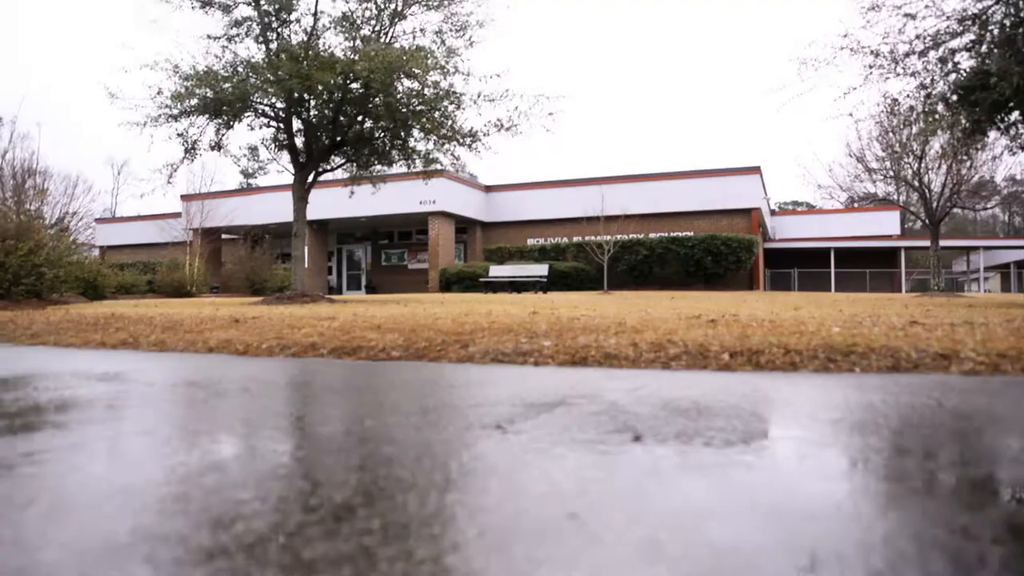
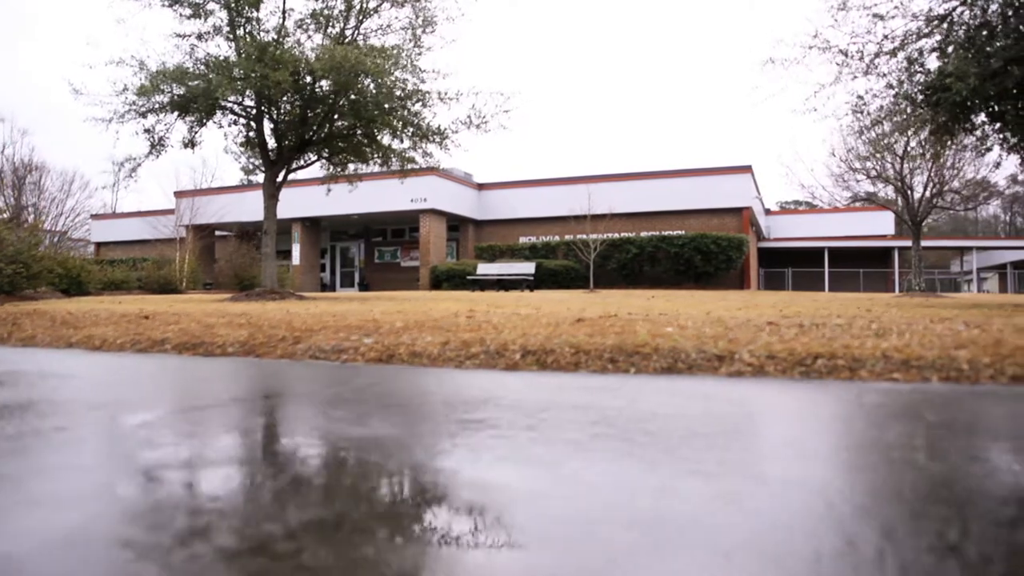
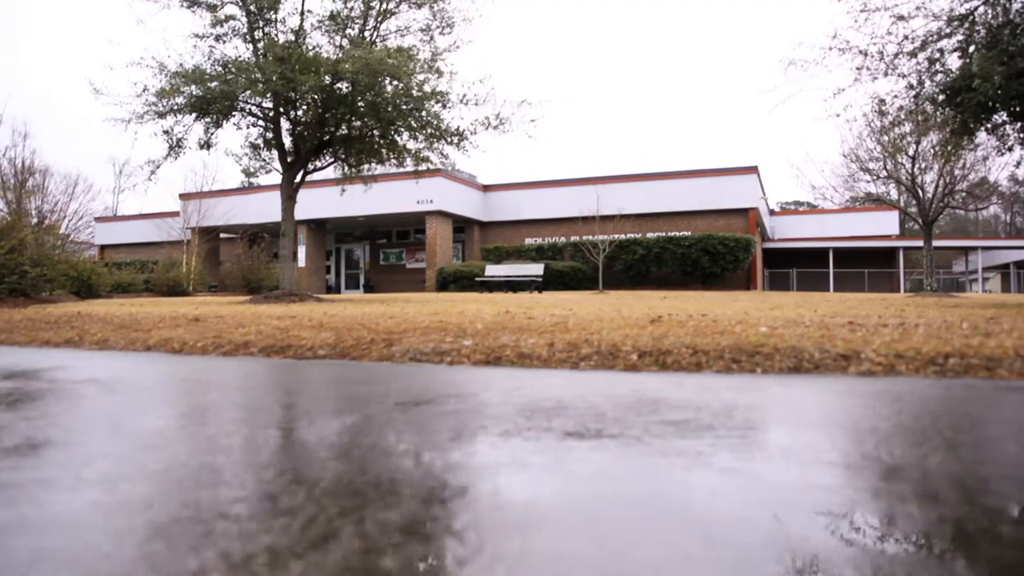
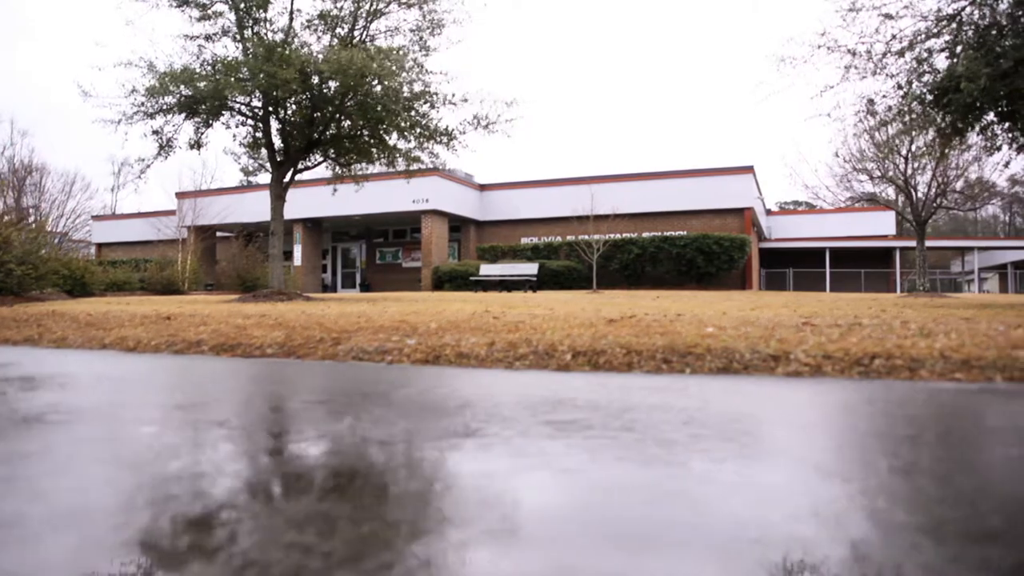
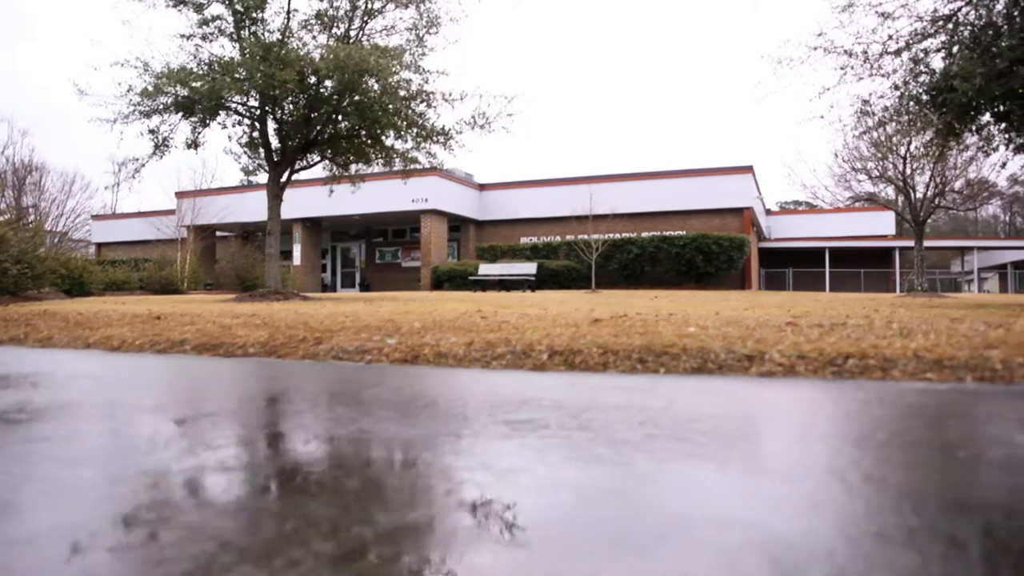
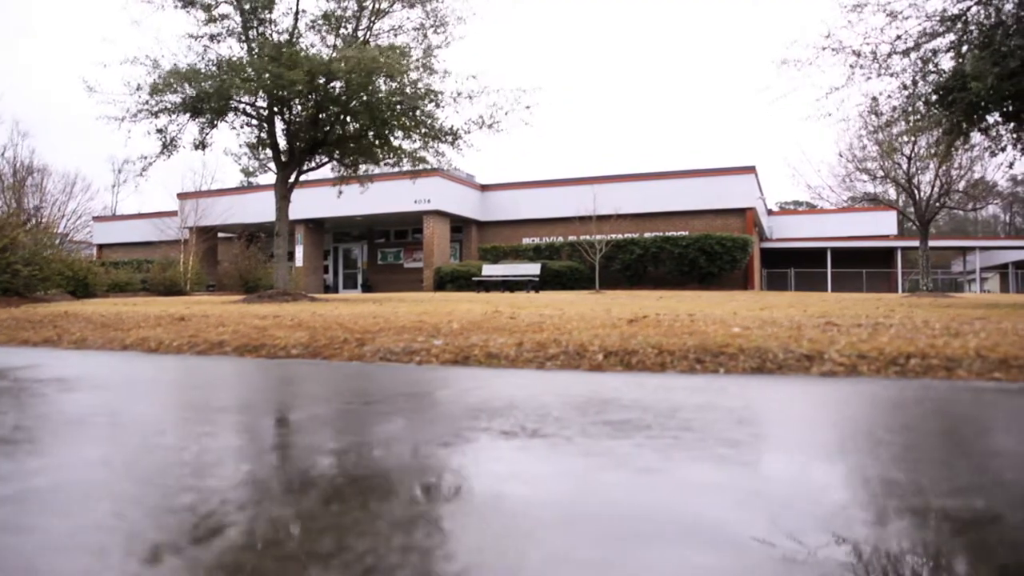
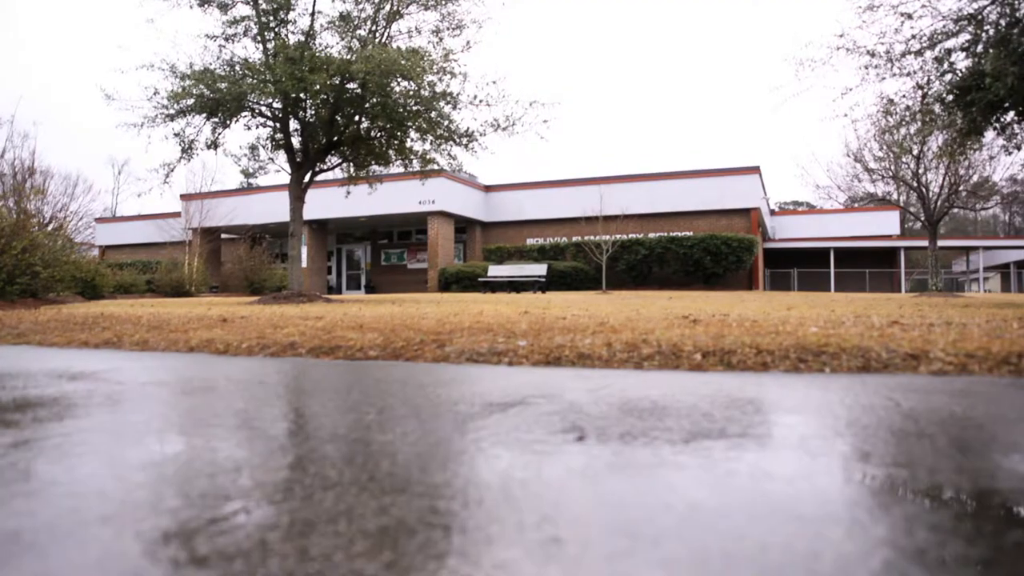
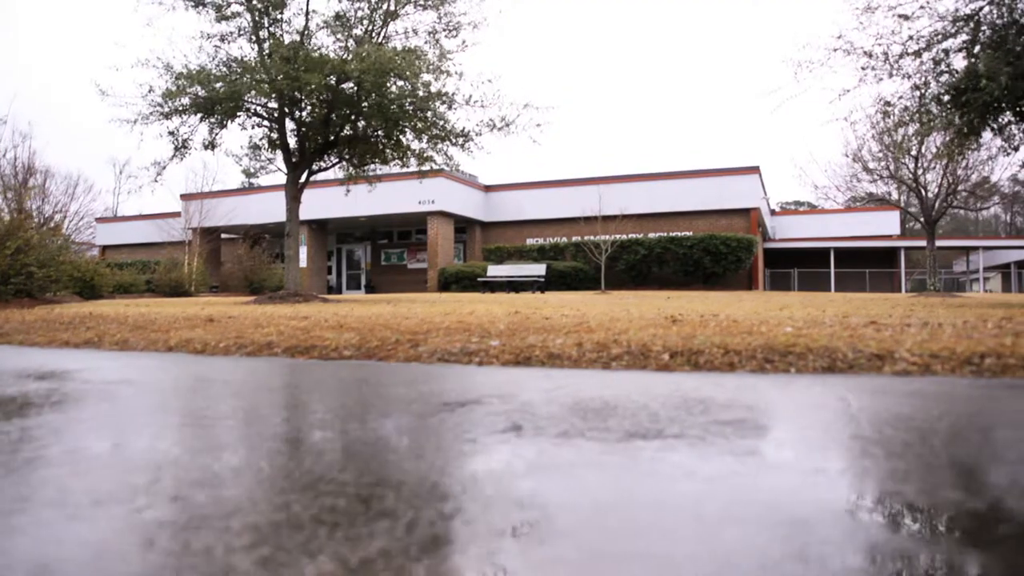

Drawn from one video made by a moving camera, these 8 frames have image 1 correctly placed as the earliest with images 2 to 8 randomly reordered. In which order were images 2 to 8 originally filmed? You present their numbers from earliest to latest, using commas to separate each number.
7, 8, 3, 6, 4, 5, 2
